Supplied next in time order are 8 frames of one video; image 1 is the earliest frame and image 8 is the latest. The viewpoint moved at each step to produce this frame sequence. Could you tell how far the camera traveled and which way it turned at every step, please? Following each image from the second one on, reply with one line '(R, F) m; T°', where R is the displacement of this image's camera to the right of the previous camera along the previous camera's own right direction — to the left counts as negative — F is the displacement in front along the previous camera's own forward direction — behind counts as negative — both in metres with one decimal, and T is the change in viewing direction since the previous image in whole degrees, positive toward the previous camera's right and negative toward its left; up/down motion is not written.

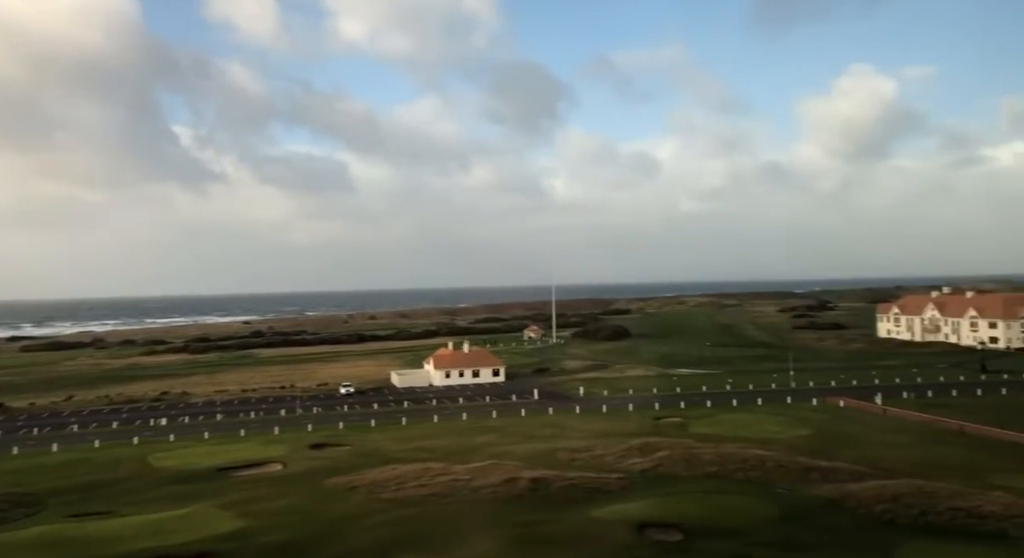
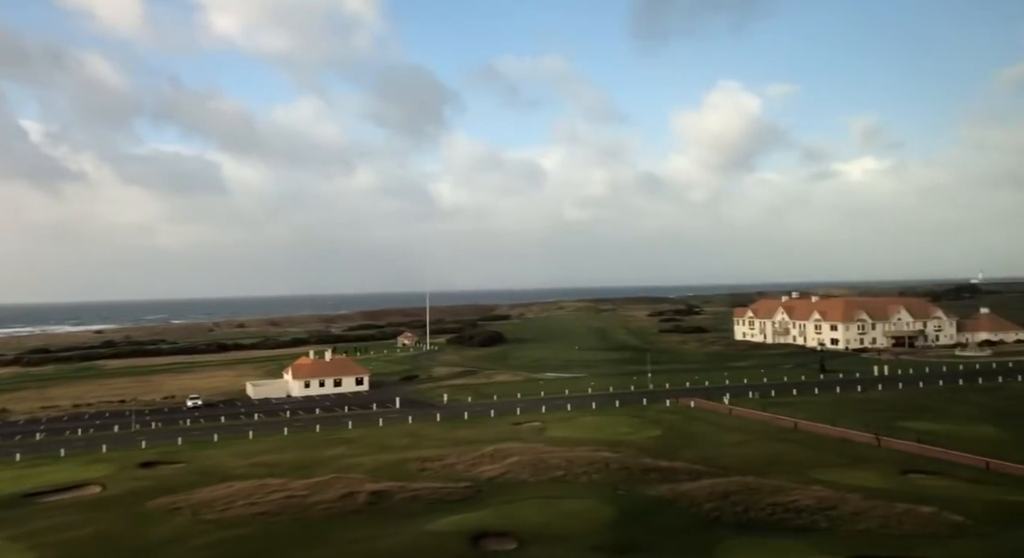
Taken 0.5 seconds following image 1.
(+0.8, -0.2) m; +8°
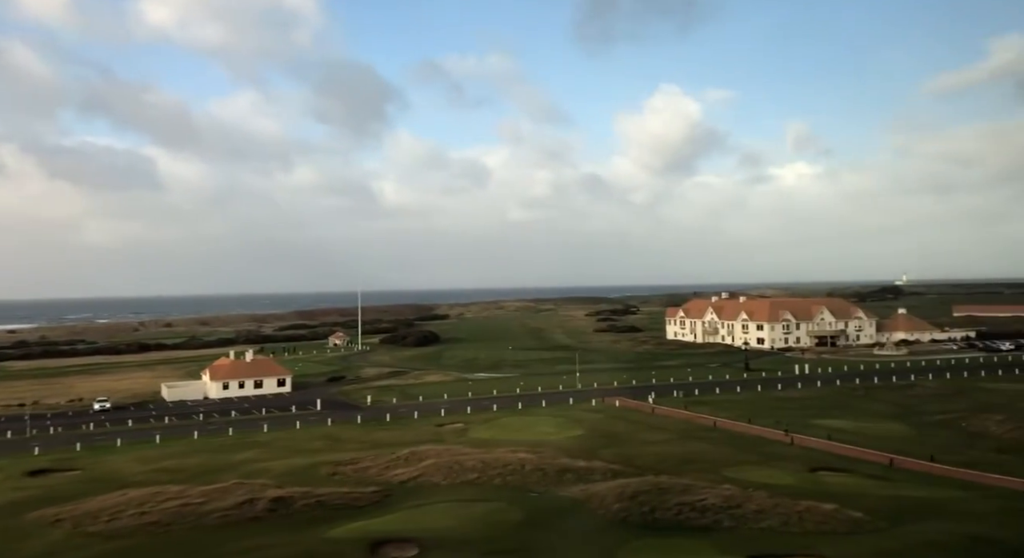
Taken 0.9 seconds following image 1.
(+0.7, +0.1) m; +4°
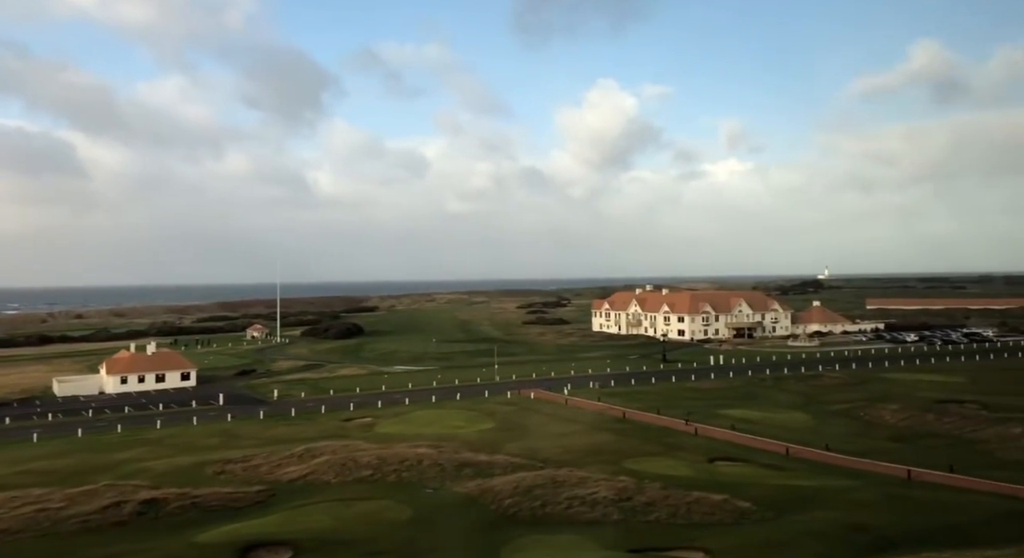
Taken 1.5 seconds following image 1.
(+1.0, +0.3) m; +5°
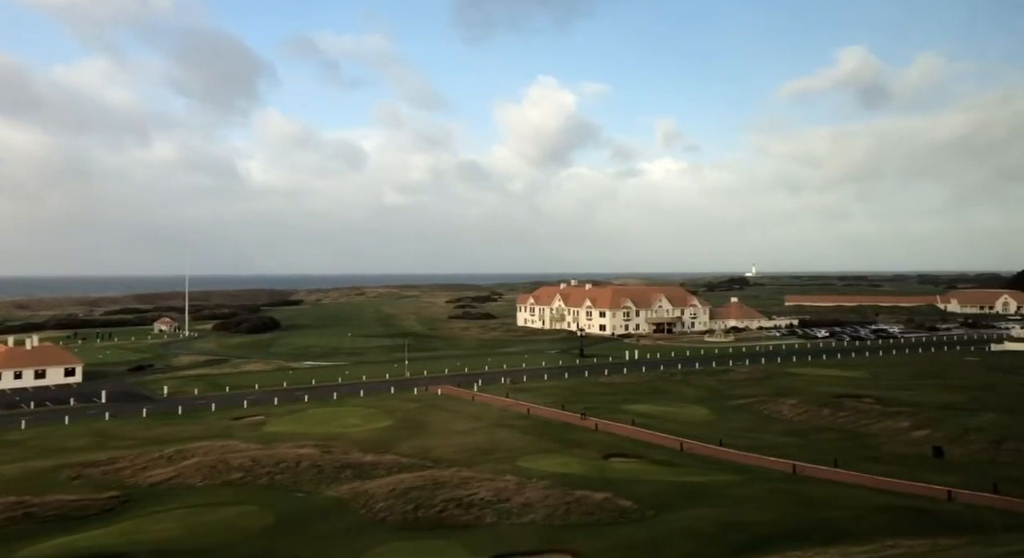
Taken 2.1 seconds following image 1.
(+1.4, +0.8) m; +5°
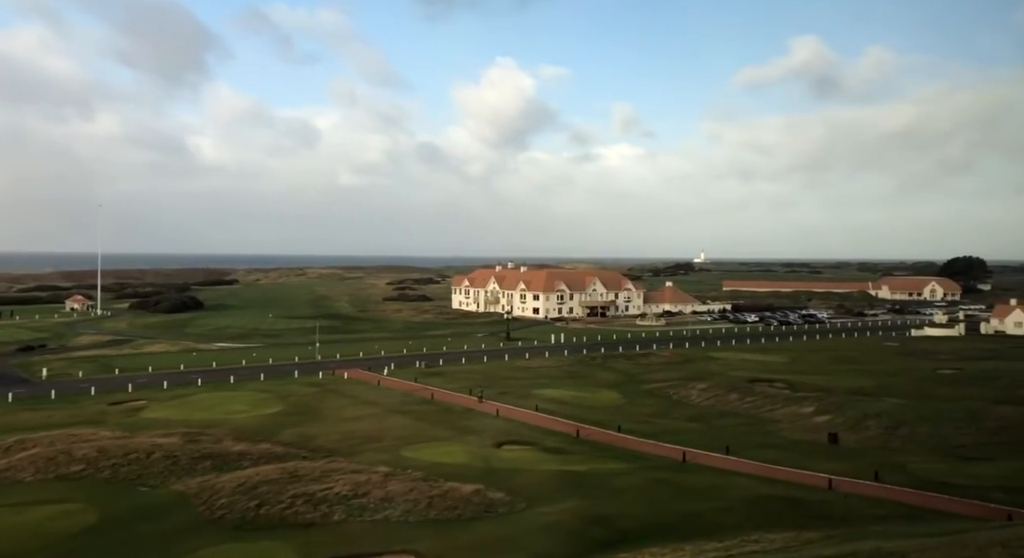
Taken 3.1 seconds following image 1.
(+2.1, +1.5) m; +4°
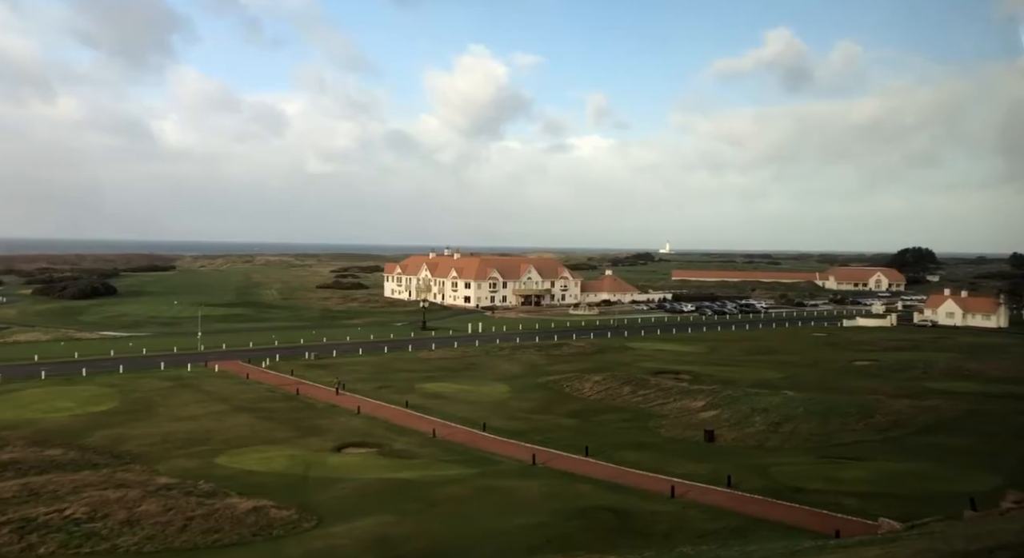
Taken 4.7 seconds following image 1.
(+3.8, +3.4) m; +4°
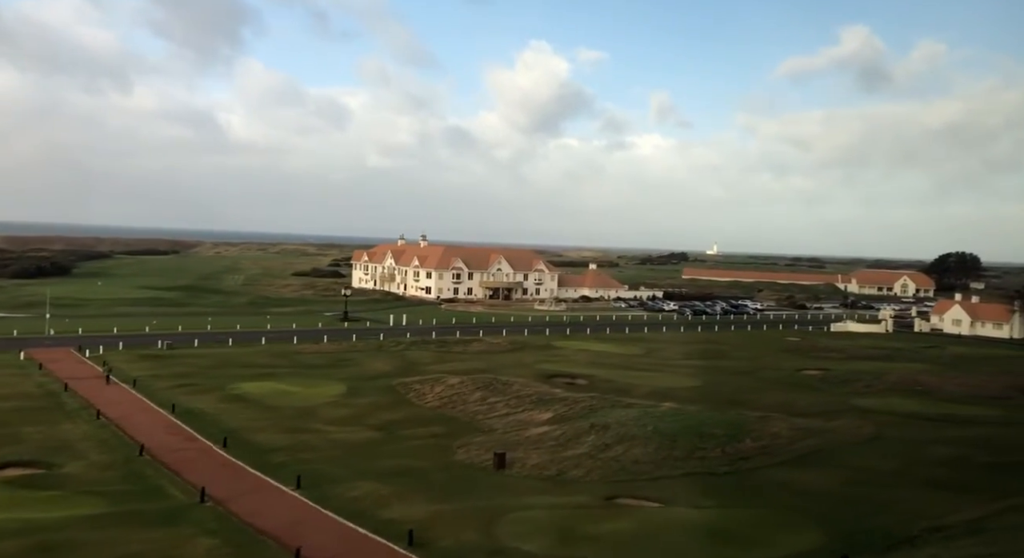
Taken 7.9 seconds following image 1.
(+8.8, +7.2) m; +1°
